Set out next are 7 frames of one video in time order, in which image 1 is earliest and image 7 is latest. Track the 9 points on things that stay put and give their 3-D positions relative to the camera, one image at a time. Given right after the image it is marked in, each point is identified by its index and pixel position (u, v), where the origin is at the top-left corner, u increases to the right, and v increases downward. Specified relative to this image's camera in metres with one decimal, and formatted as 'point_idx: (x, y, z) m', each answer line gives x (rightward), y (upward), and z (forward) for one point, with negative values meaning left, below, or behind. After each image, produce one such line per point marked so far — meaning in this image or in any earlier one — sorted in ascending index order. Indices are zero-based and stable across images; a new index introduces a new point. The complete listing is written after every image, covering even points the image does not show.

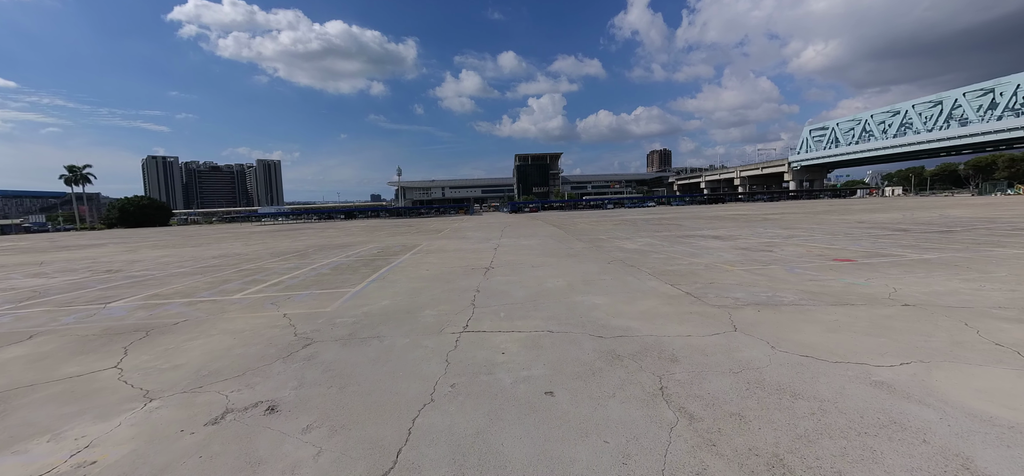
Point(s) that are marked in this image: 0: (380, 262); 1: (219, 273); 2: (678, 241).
0: (-4.5, -0.8, +12.2) m
1: (-9.8, -1.2, +11.9) m
2: (+7.4, -0.2, +15.8) m
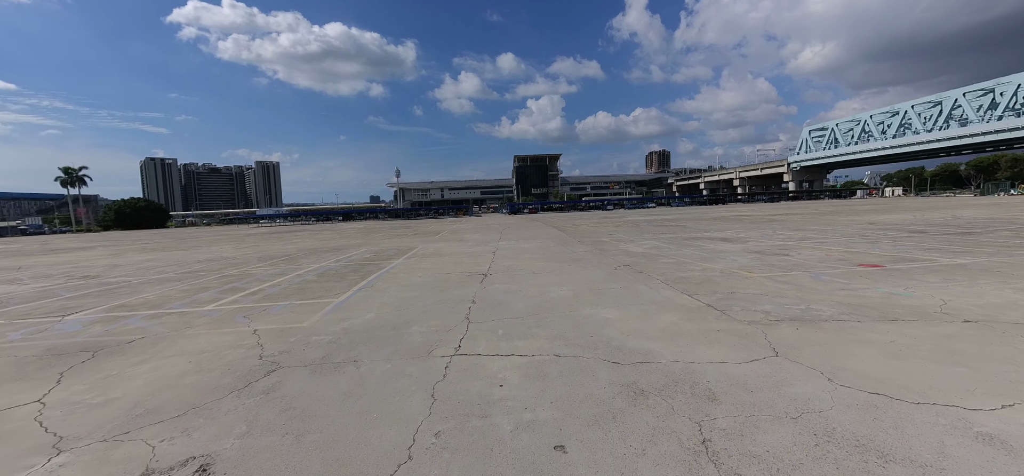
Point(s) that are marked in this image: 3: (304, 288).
0: (-4.5, -0.9, +11.4) m
1: (-9.9, -1.3, +11.1) m
2: (+7.4, -0.3, +15.1) m
3: (-5.2, -1.2, +8.9) m
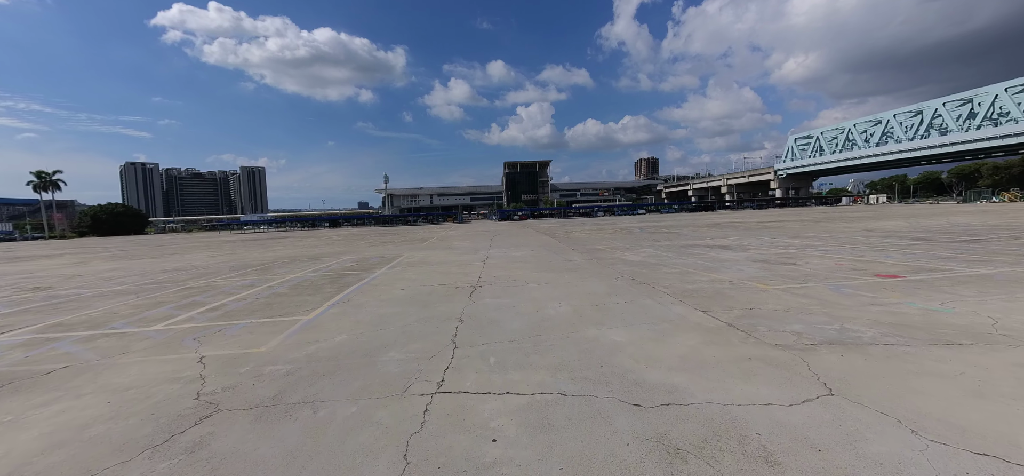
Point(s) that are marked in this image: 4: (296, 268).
0: (-4.8, -1.2, +10.5) m
1: (-10.1, -1.5, +10.0) m
2: (+7.0, -0.6, +14.5) m
3: (-5.4, -1.4, +8.0) m
4: (-8.3, -1.1, +13.6) m
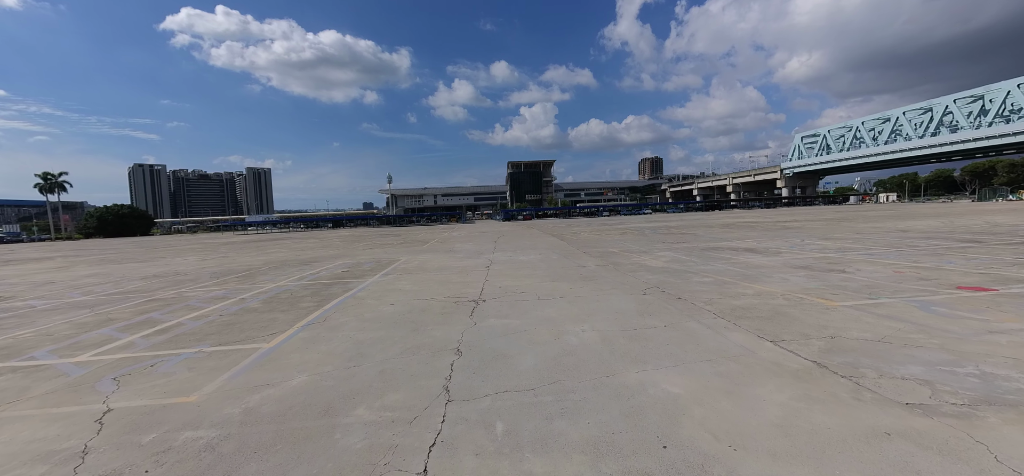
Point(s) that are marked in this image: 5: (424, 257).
0: (-4.6, -1.3, +9.3) m
1: (-9.9, -1.7, +8.8) m
2: (+7.3, -0.7, +13.1) m
3: (-5.2, -1.6, +6.7) m
4: (-8.0, -1.3, +12.4) m
5: (-3.8, -0.8, +15.2) m
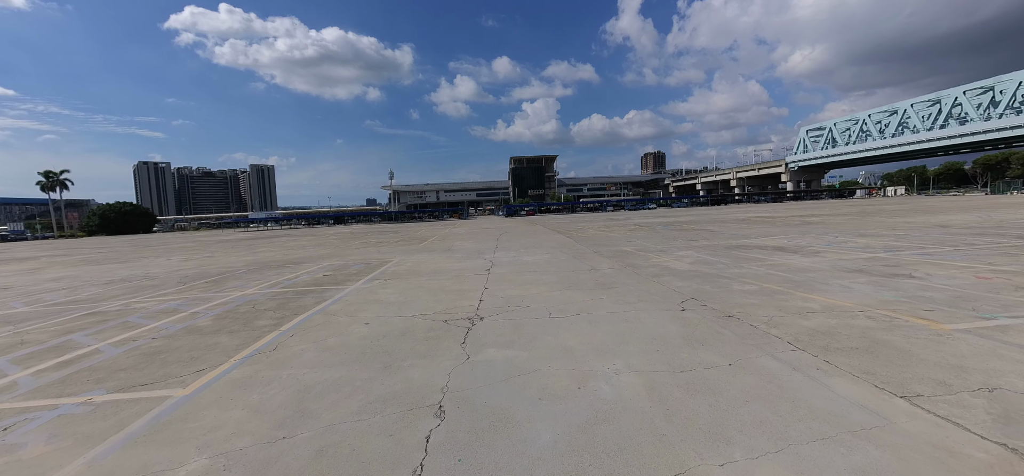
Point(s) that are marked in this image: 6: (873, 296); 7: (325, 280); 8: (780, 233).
0: (-4.5, -1.3, +7.8) m
1: (-9.8, -1.7, +7.4) m
2: (+7.4, -0.6, +11.6) m
3: (-5.1, -1.6, +5.3) m
4: (-7.9, -1.3, +11.0) m
5: (-3.6, -0.8, +13.8) m
6: (+6.7, -1.0, +6.6) m
7: (-5.2, -1.2, +9.9) m
8: (+14.1, +0.3, +18.6) m
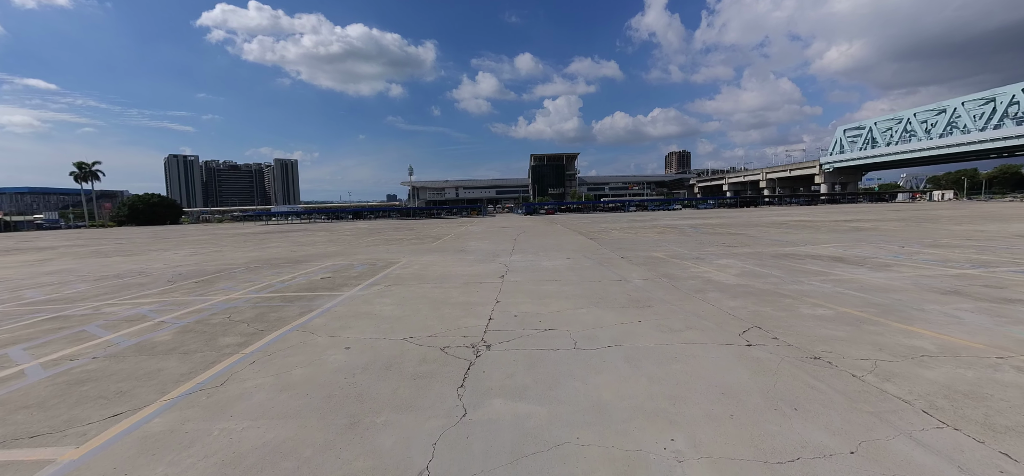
0: (-4.2, -1.3, +6.8) m
1: (-9.5, -1.6, +6.7) m
2: (+7.9, -0.9, +10.0) m
3: (-5.0, -1.6, +4.3) m
4: (-7.5, -1.2, +10.2) m
5: (-3.0, -0.8, +12.8) m
6: (+6.9, -1.3, +5.0) m
7: (-4.8, -1.2, +8.9) m
8: (+15.0, -0.1, +16.6) m
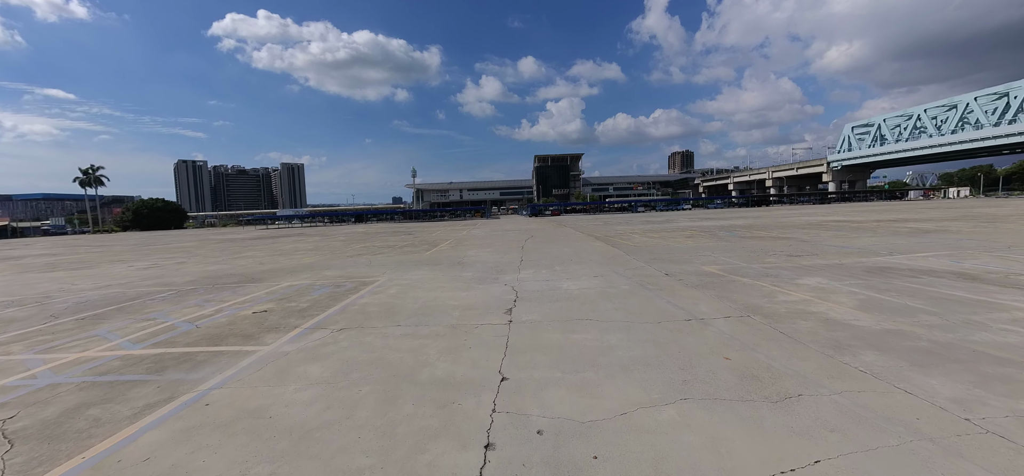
0: (-4.0, -1.7, +3.9) m
1: (-9.3, -2.0, +3.9) m
2: (+8.1, -1.1, +6.9) m
3: (-4.8, -2.0, +1.4) m
4: (-7.2, -1.6, +7.3) m
5: (-2.7, -1.1, +9.8) m
6: (+7.0, -1.5, +1.9) m
7: (-4.6, -1.5, +6.0) m
8: (+15.3, -0.3, +13.4) m
